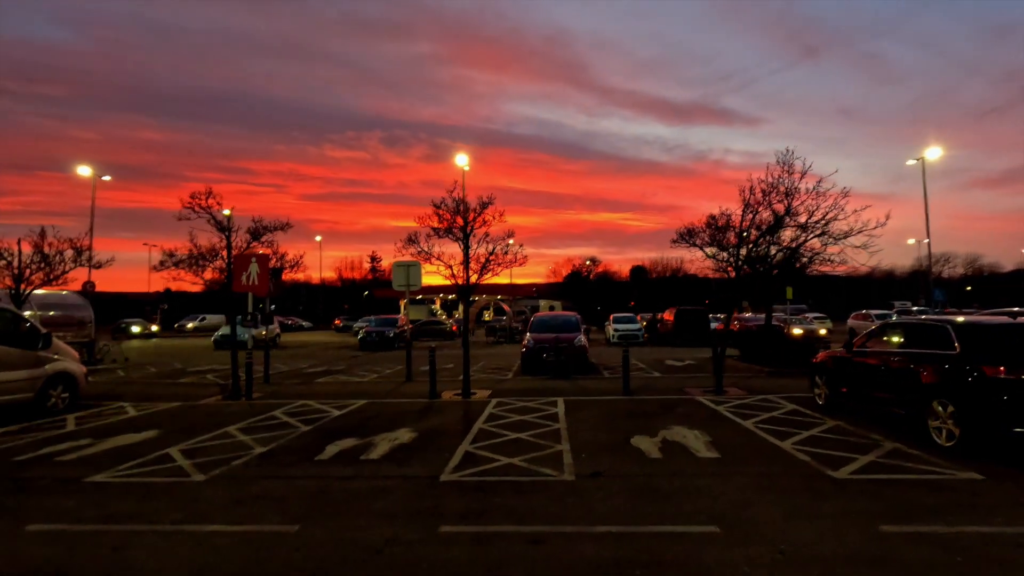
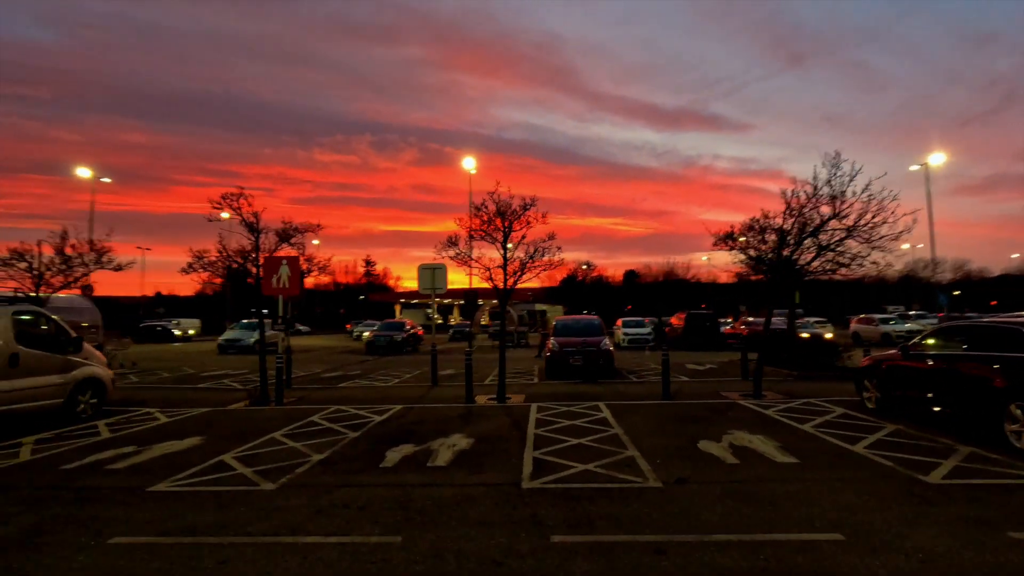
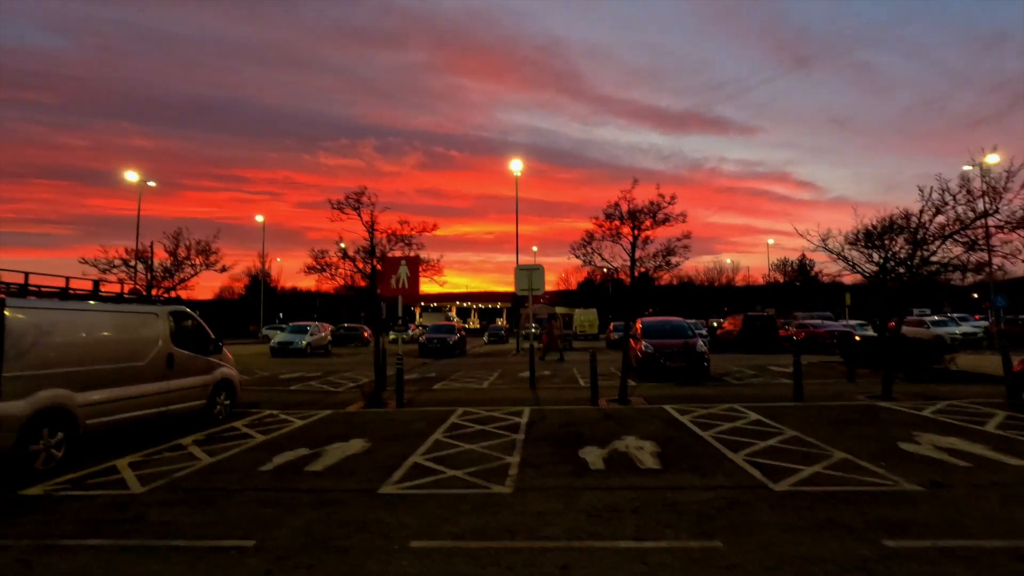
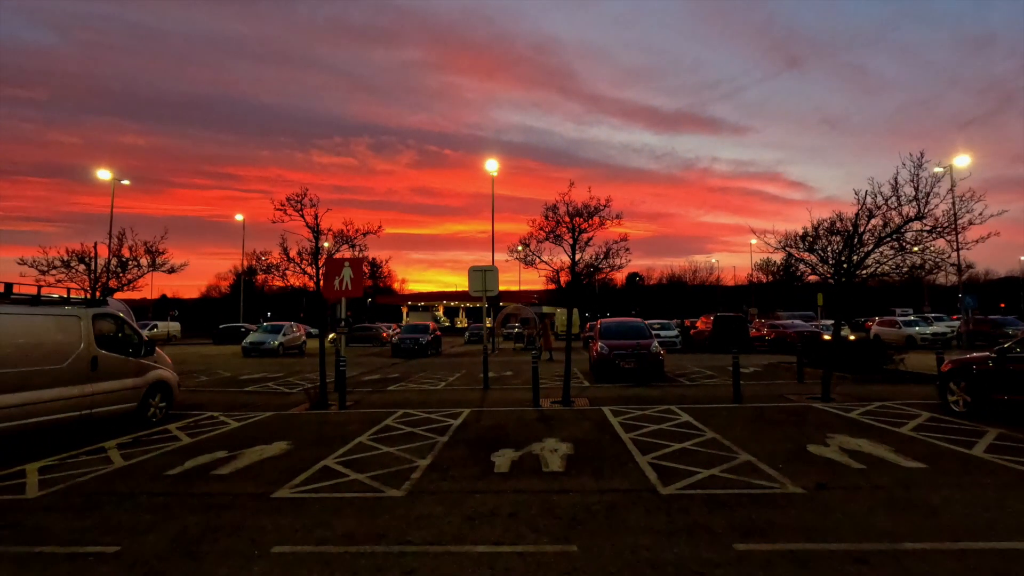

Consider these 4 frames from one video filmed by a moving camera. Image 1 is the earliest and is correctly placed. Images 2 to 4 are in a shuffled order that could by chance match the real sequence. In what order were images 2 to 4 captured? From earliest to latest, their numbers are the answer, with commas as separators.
2, 4, 3
